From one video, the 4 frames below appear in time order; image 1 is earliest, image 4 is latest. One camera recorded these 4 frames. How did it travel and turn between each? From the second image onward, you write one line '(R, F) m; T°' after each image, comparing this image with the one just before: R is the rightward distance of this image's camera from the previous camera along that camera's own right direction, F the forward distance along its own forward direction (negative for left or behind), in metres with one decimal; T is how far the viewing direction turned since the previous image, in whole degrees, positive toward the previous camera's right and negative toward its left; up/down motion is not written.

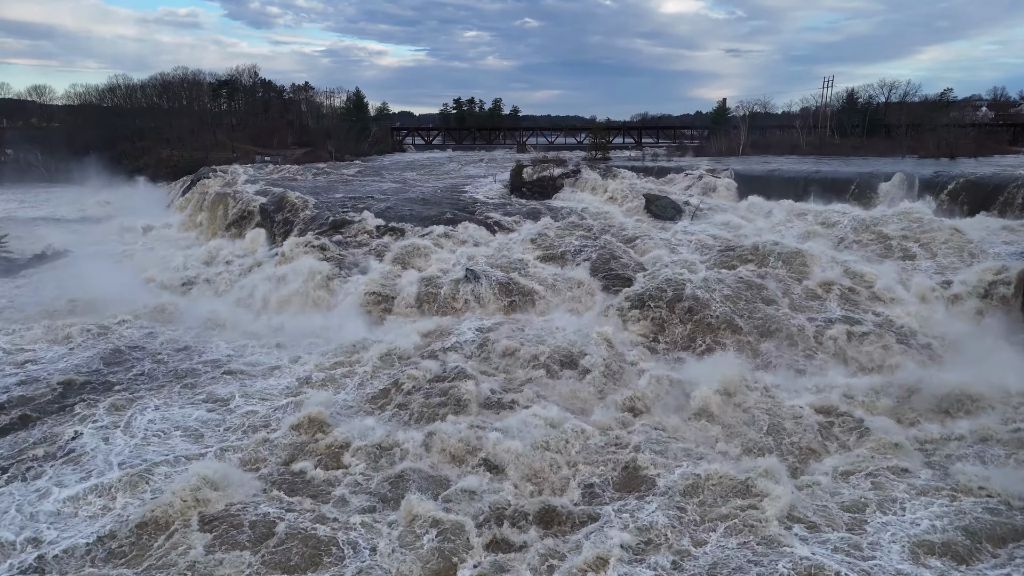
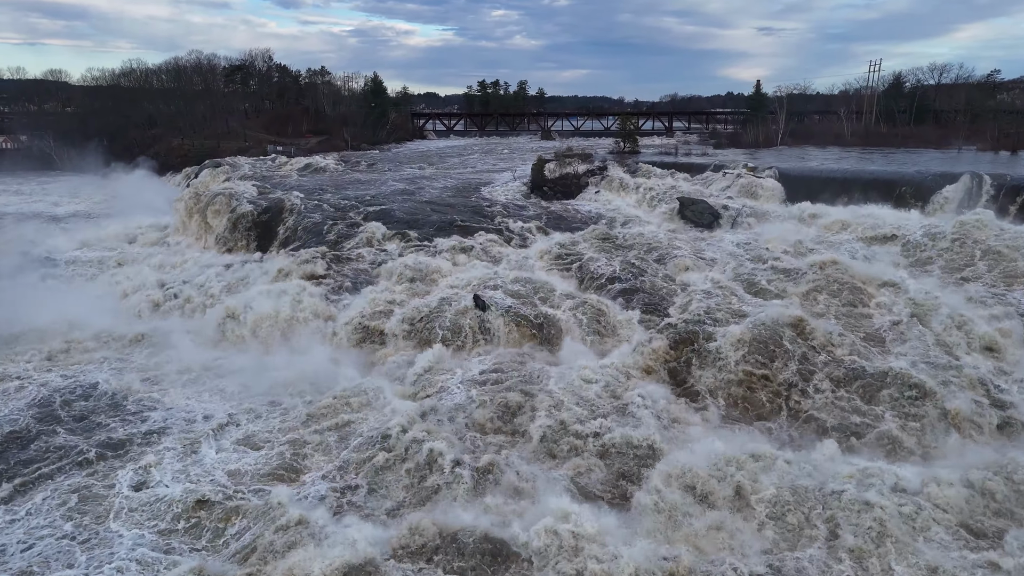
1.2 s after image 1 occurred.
(+0.2, +2.2) m; -2°
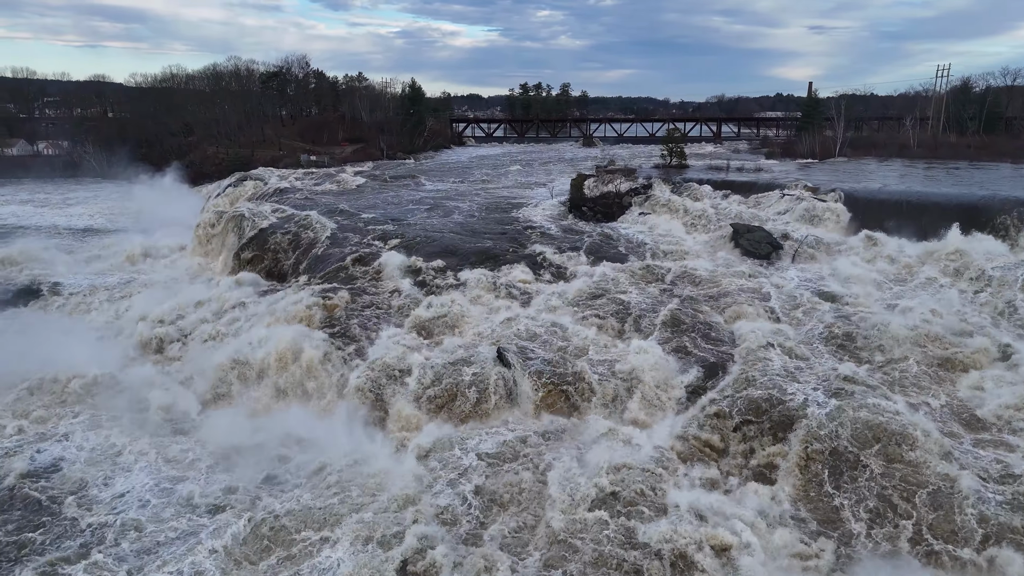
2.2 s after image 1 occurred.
(+0.2, +1.8) m; -3°
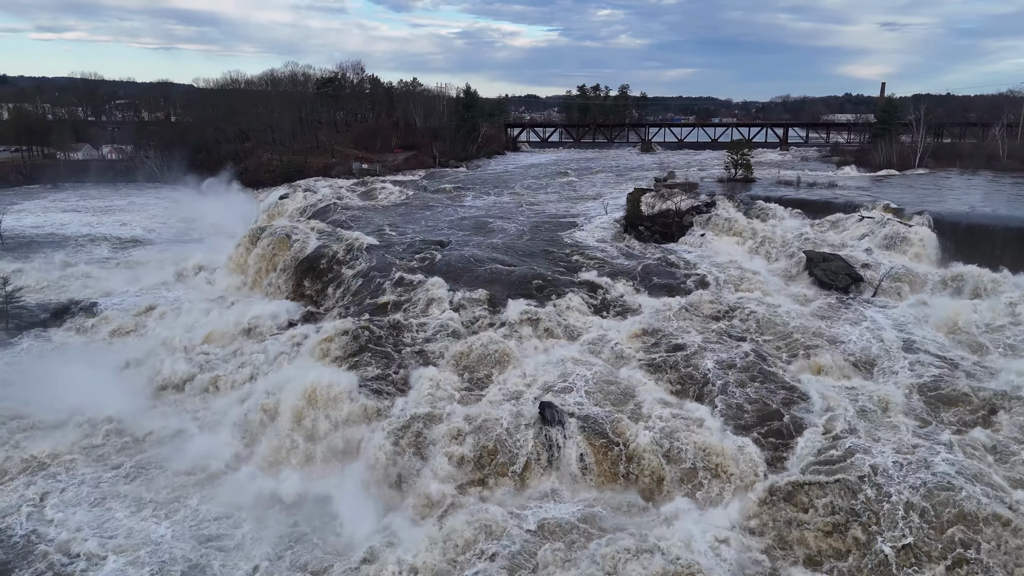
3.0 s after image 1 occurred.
(+0.1, +1.3) m; -4°
